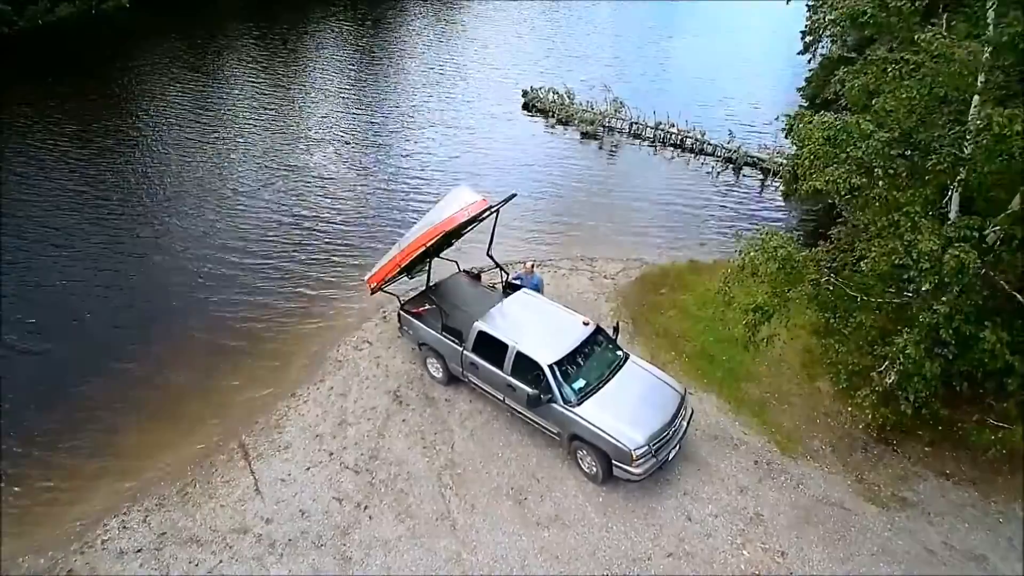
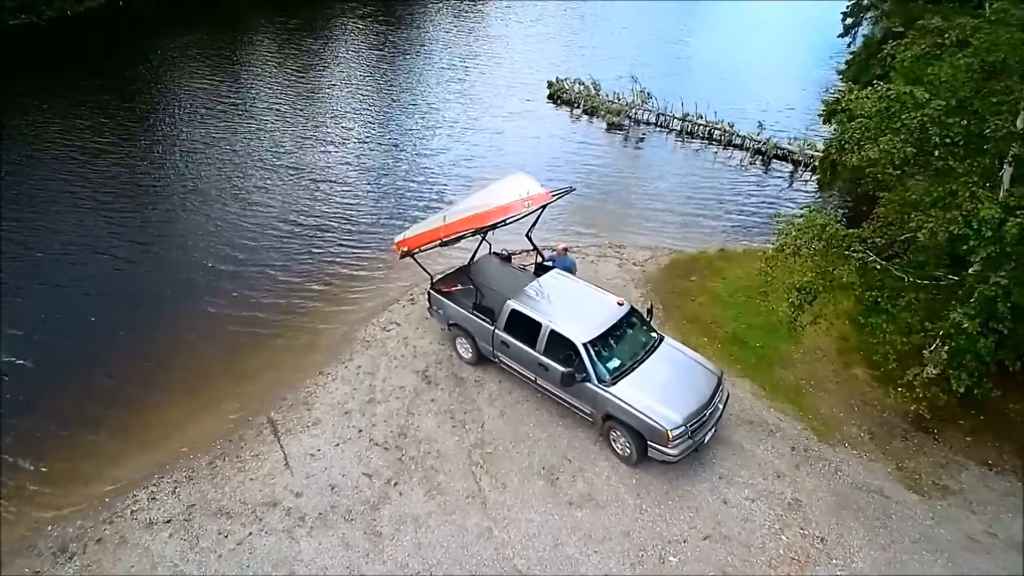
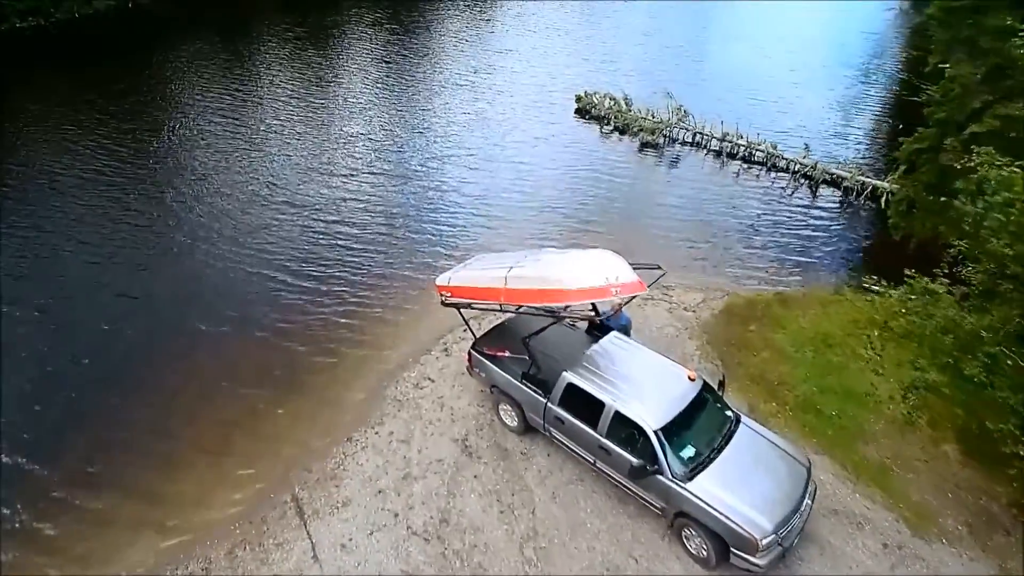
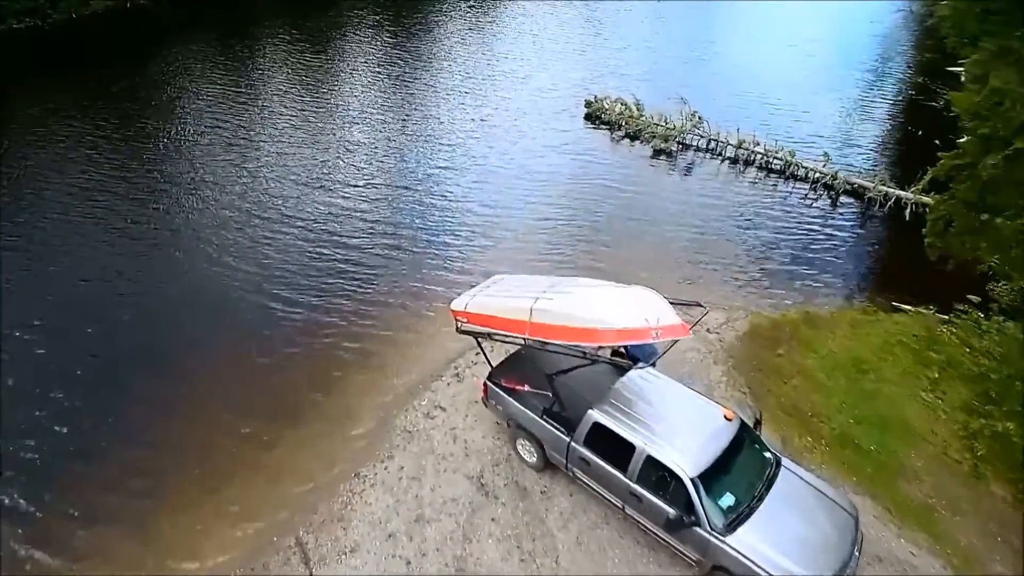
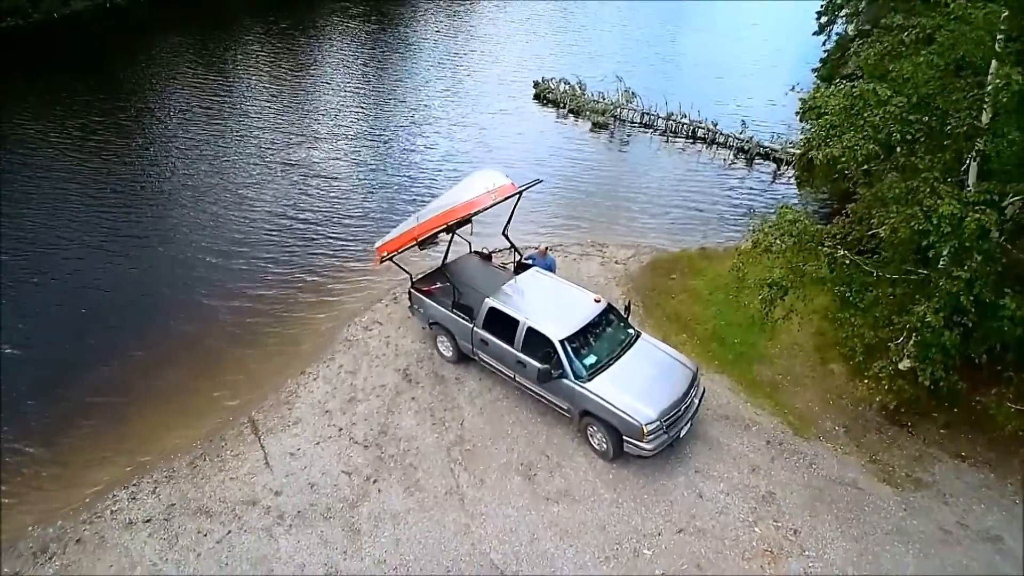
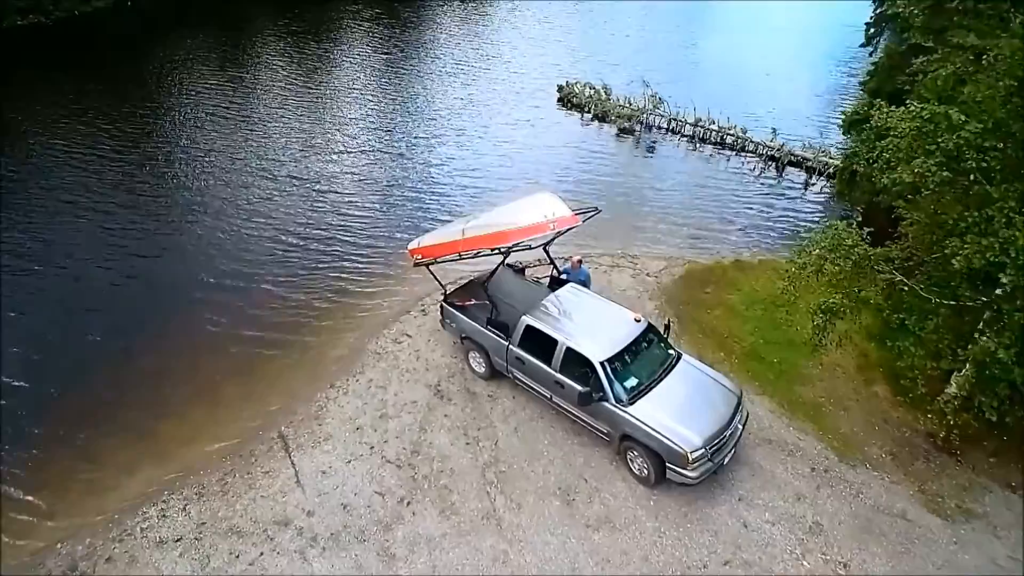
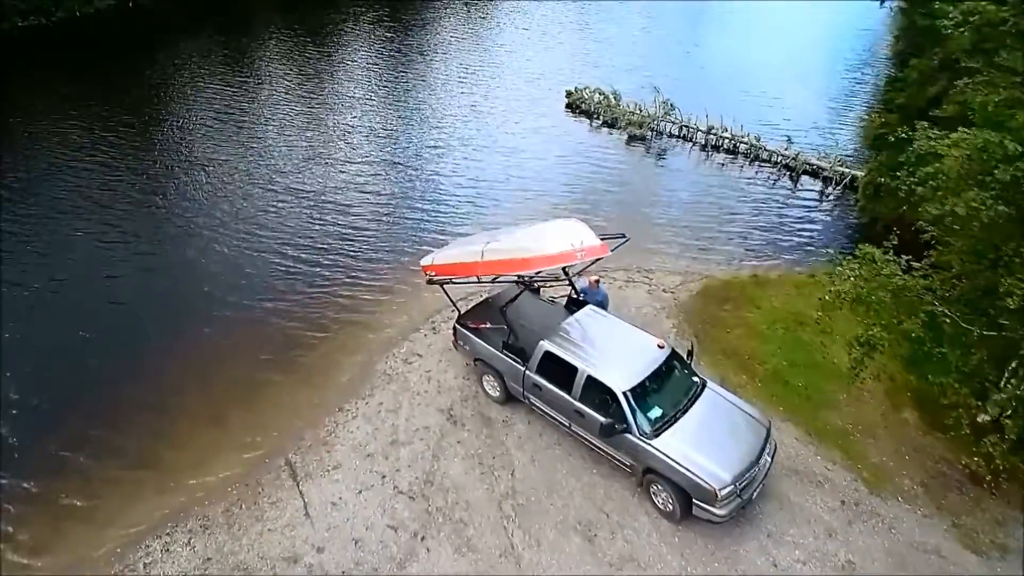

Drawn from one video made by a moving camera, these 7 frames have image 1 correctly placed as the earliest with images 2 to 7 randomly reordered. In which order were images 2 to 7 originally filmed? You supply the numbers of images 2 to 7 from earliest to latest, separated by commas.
5, 2, 6, 7, 3, 4
